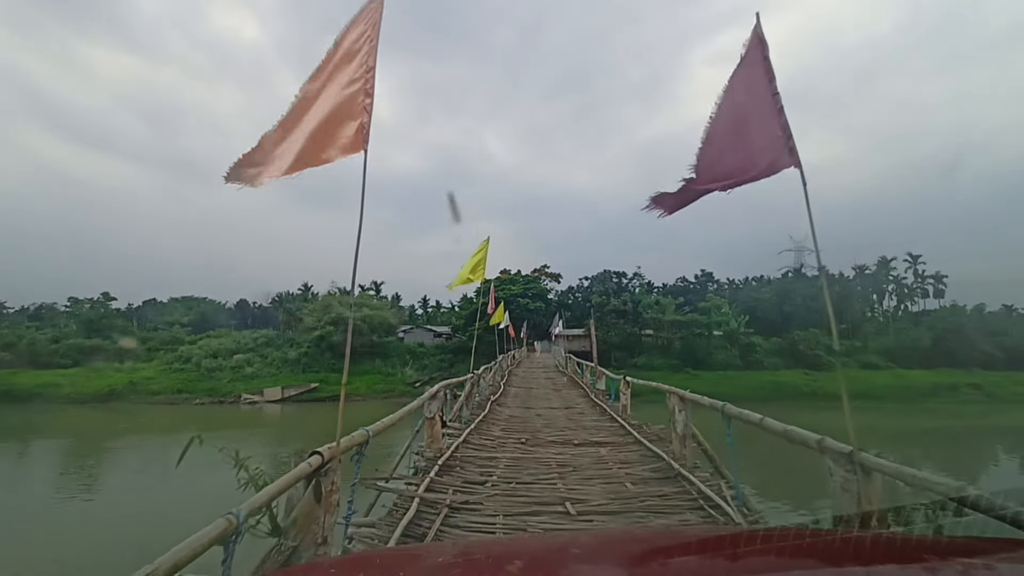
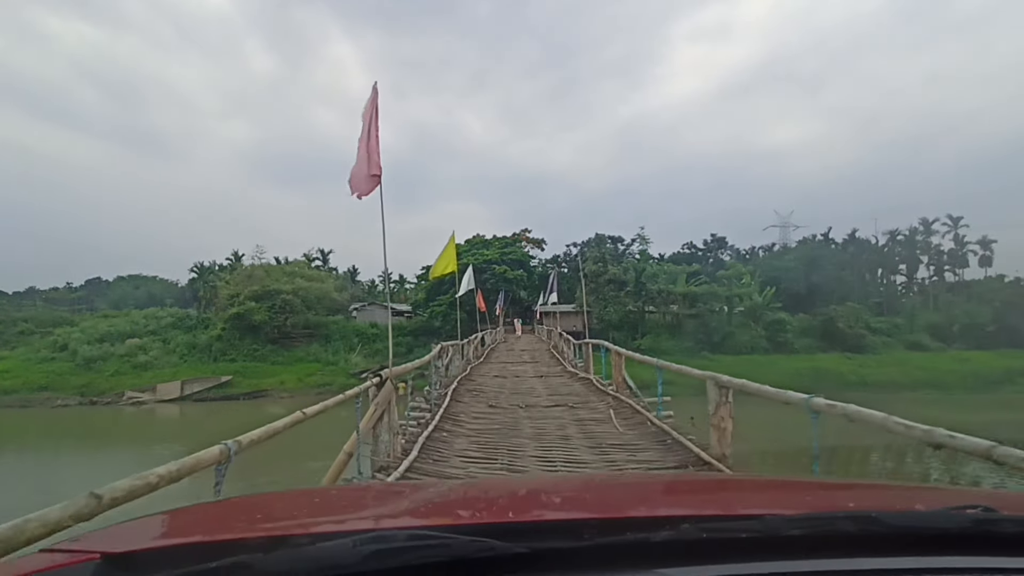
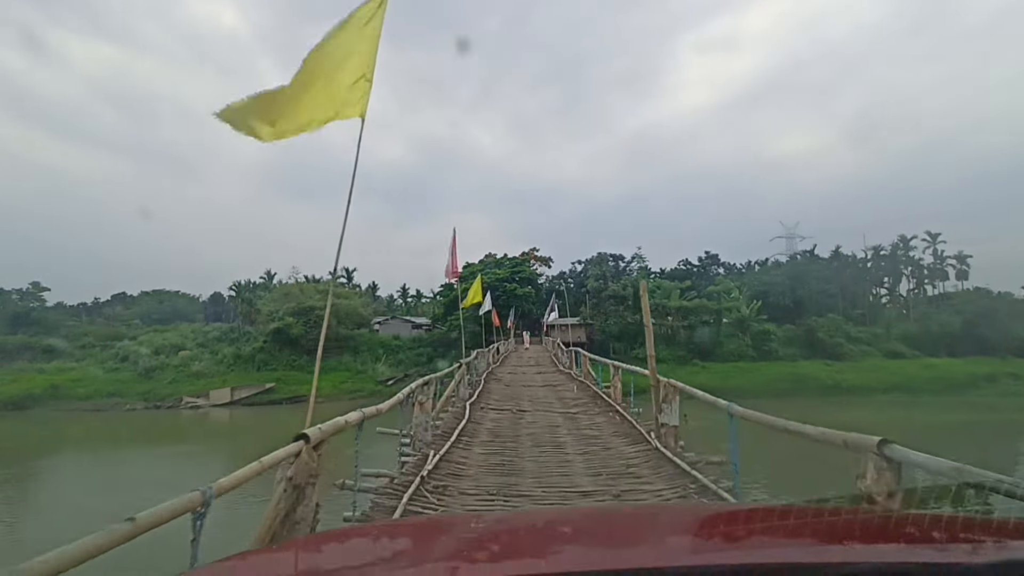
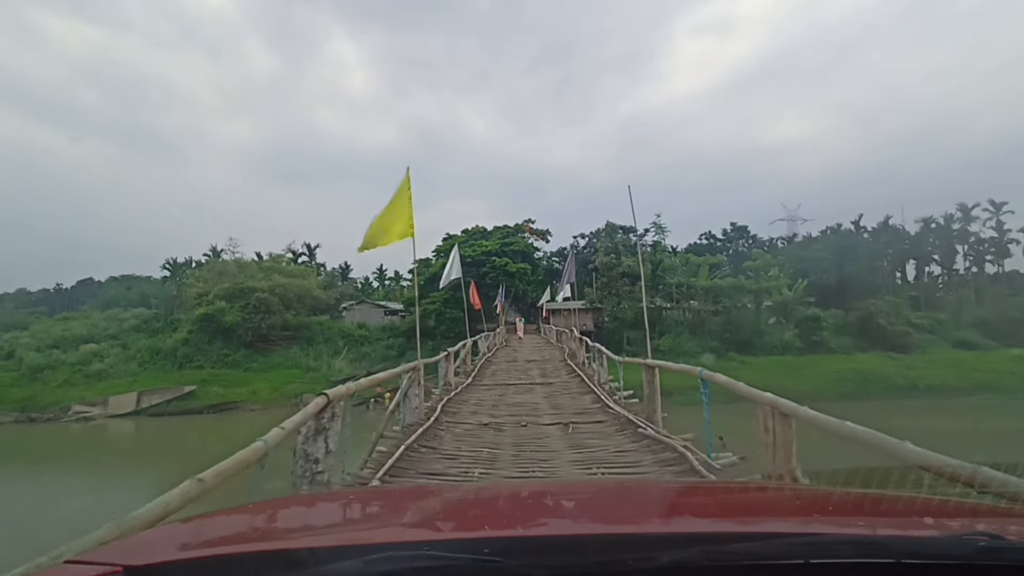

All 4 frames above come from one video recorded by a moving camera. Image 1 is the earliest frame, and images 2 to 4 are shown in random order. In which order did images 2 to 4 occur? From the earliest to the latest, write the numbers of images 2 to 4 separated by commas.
3, 2, 4
